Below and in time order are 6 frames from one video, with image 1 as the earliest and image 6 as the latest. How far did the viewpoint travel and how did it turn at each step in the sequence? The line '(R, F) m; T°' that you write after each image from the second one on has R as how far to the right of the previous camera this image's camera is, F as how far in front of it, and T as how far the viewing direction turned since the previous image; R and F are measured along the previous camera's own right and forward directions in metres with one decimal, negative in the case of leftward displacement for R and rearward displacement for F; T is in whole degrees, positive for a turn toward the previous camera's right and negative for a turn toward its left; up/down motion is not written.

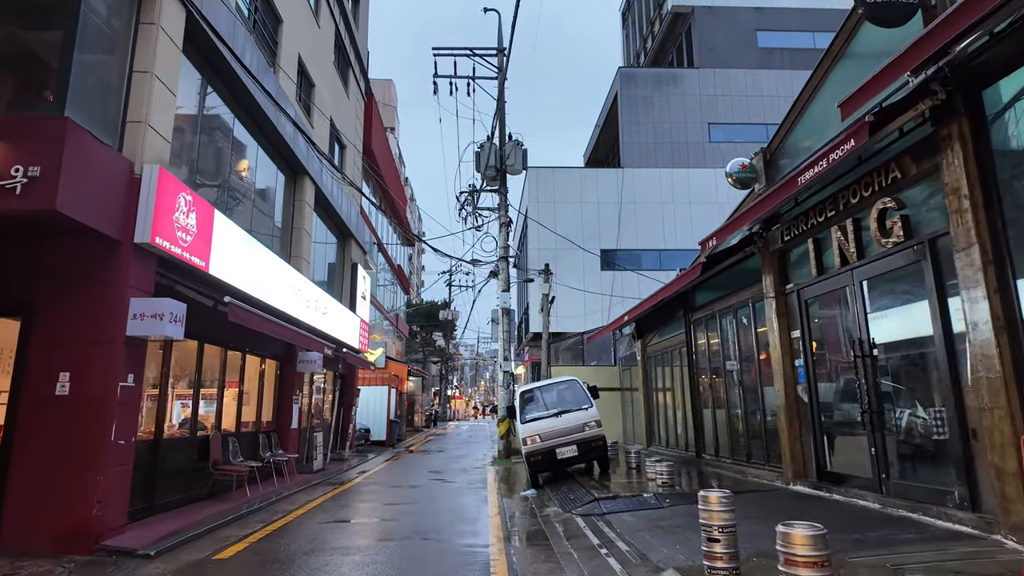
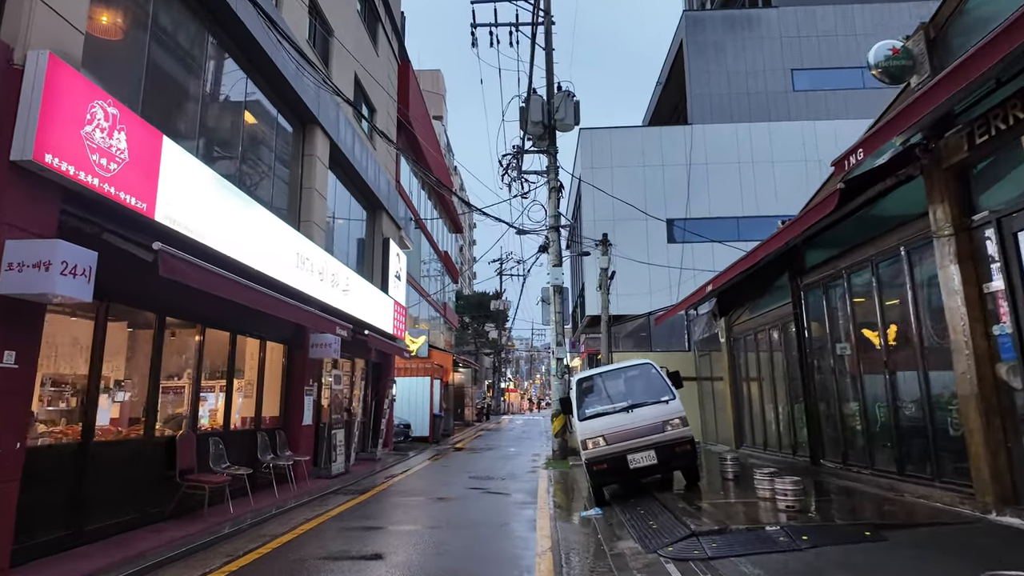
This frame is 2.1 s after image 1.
(0.0, +2.5) m; -5°
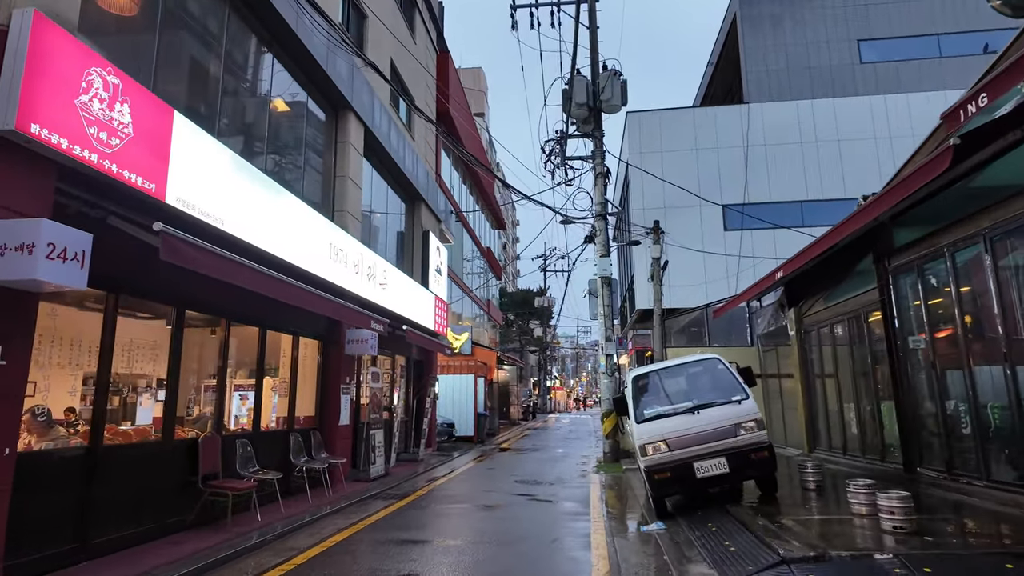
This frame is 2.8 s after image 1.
(0.0, +0.8) m; -4°
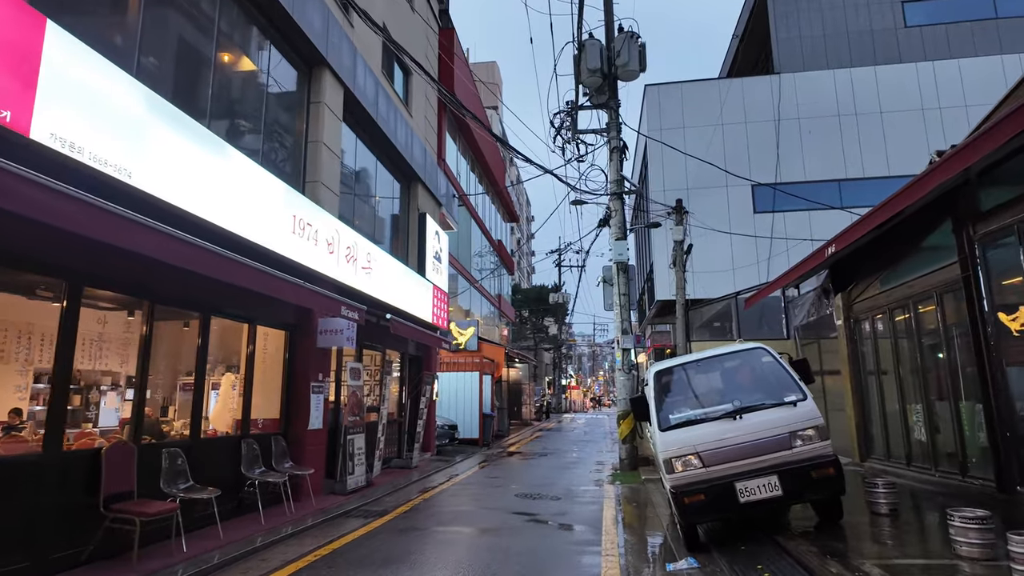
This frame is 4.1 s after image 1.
(+0.3, +1.5) m; -2°
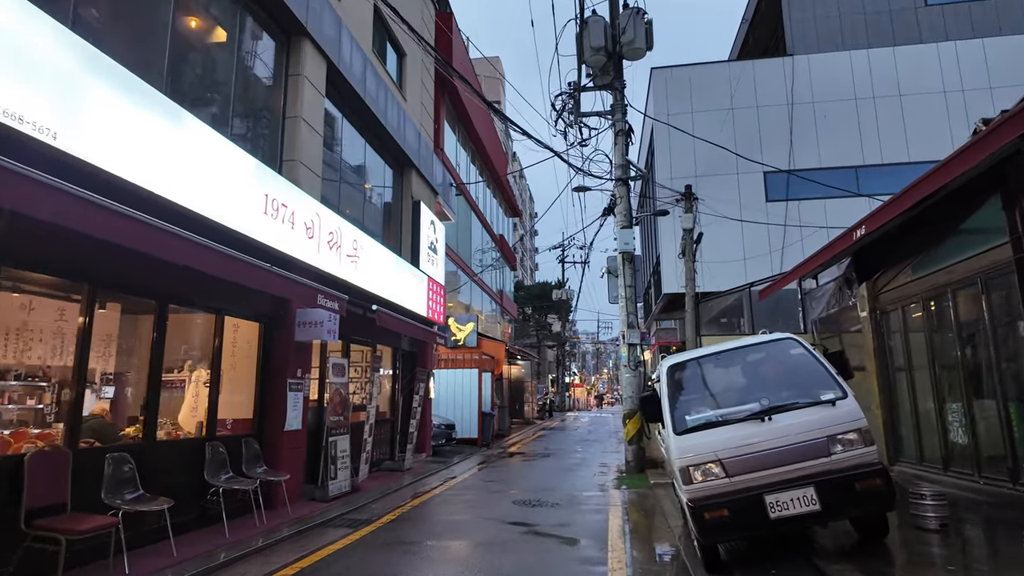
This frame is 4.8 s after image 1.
(+0.1, +0.8) m; 0°
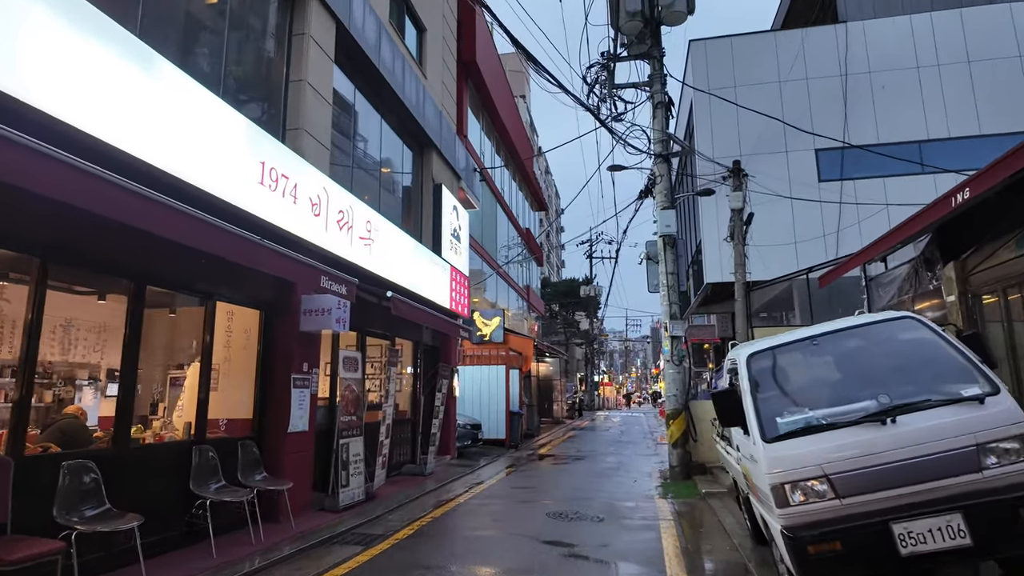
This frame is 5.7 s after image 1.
(-0.1, +1.0) m; -2°
